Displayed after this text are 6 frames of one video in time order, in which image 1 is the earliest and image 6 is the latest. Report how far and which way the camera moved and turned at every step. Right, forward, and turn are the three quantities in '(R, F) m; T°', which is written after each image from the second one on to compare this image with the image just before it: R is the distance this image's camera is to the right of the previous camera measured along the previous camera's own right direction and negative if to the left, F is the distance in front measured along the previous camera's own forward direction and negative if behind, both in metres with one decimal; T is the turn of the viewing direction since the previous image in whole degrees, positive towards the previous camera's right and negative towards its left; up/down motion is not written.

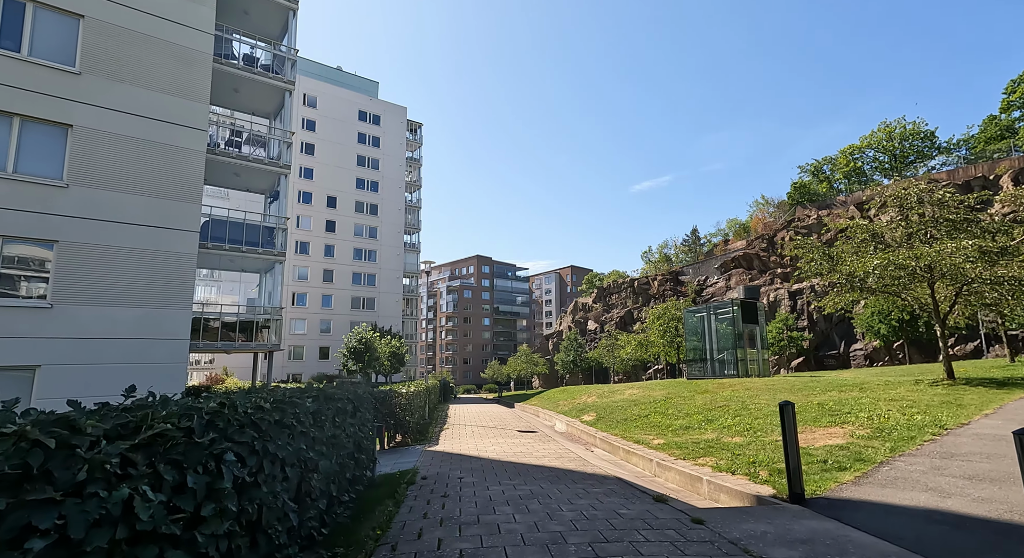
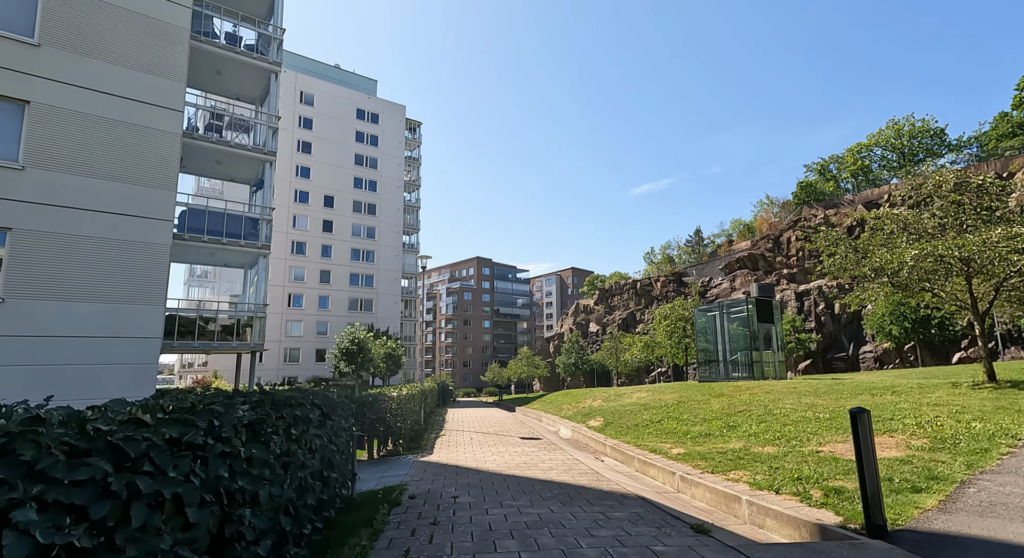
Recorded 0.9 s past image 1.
(0.0, +1.2) m; 0°
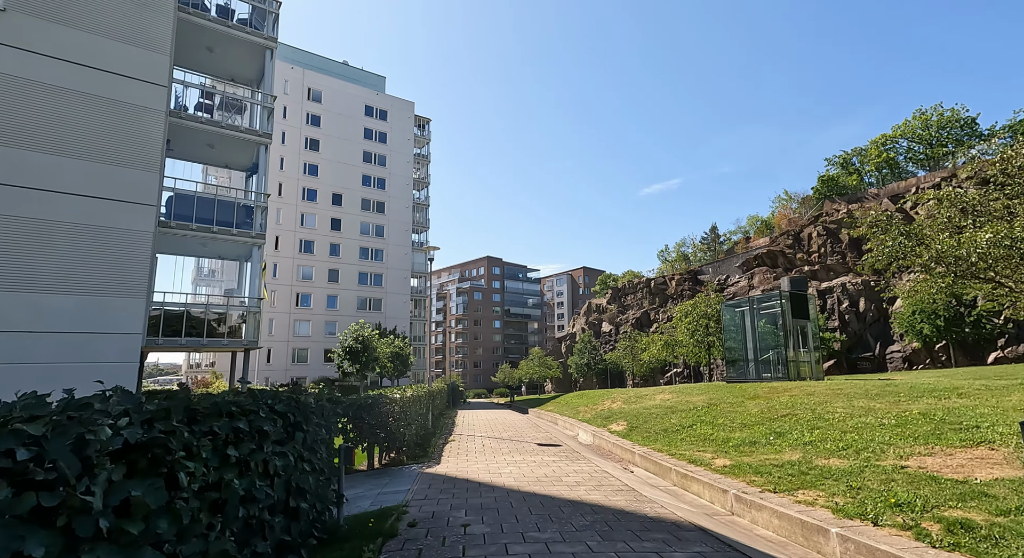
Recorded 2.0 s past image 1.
(-0.1, +1.4) m; -1°
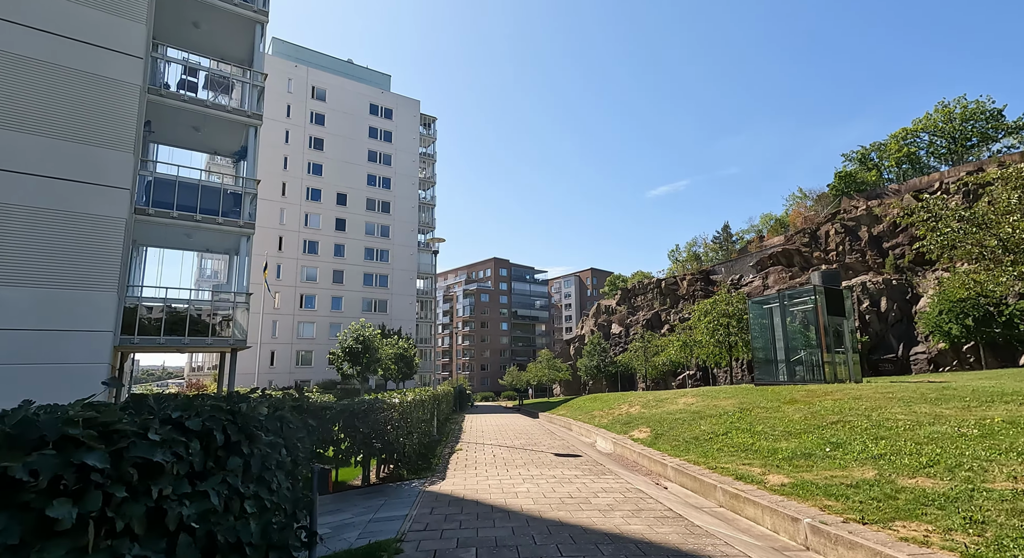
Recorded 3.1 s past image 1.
(-0.1, +1.3) m; -1°
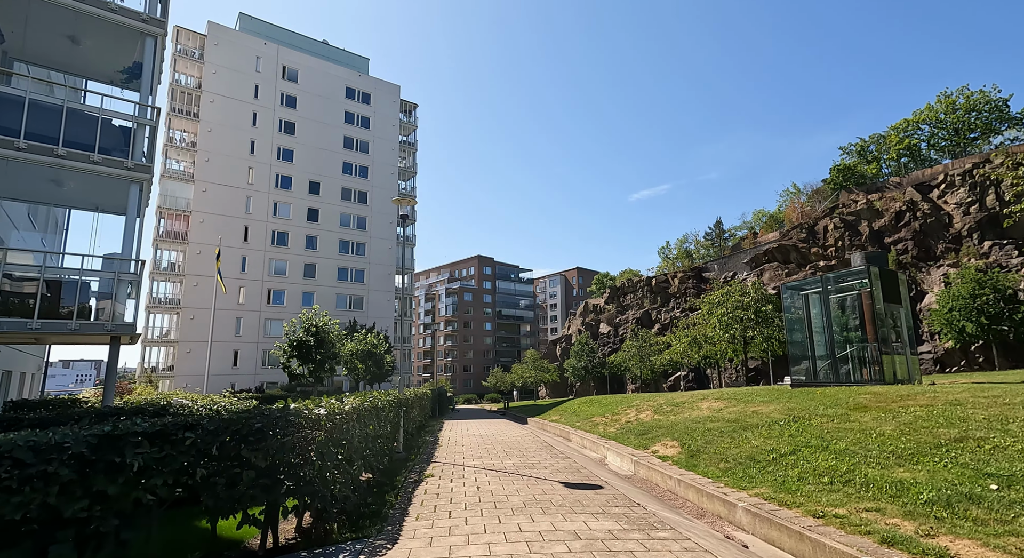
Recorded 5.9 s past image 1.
(-0.1, +3.4) m; +2°
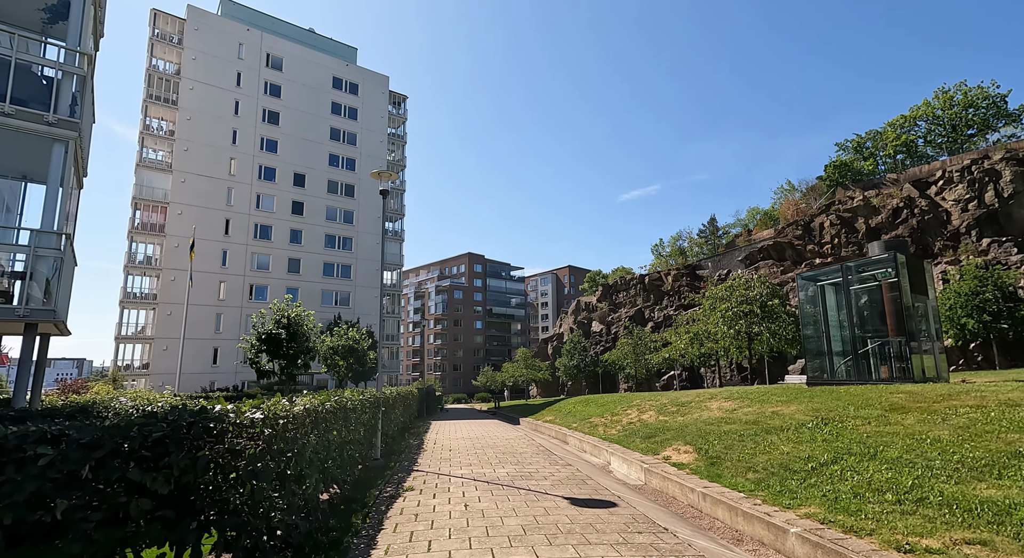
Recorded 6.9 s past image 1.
(-0.1, +1.4) m; +1°
